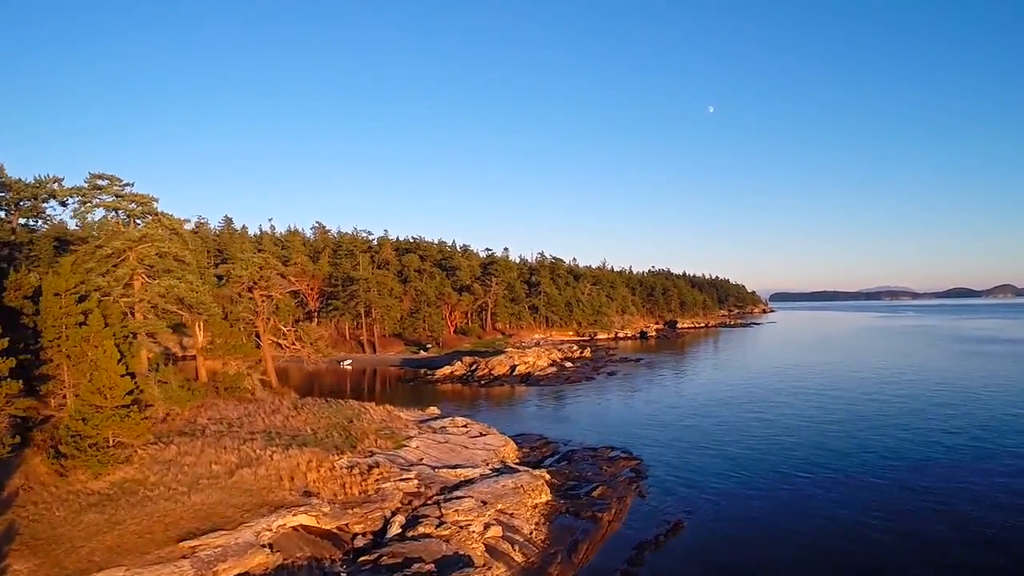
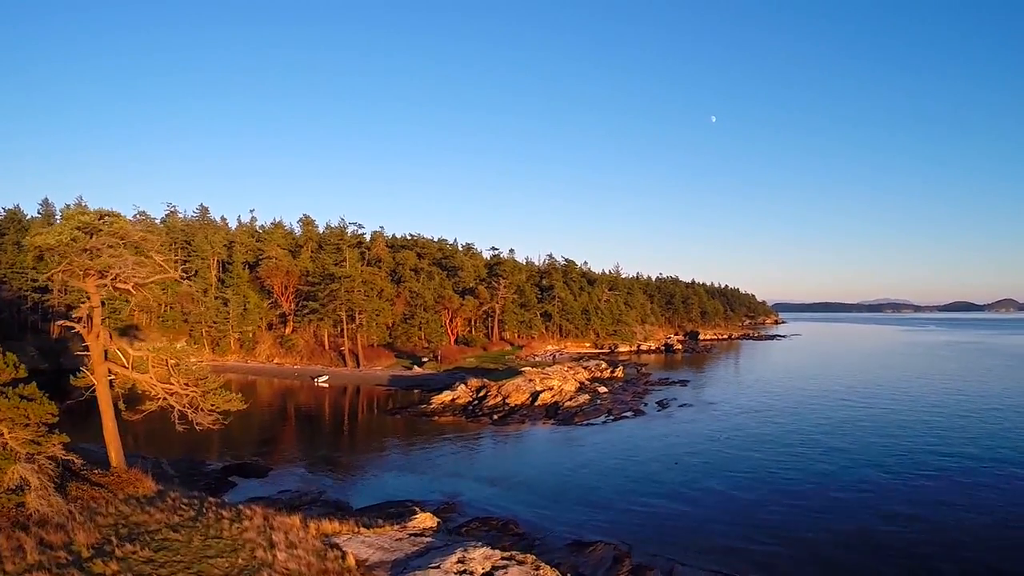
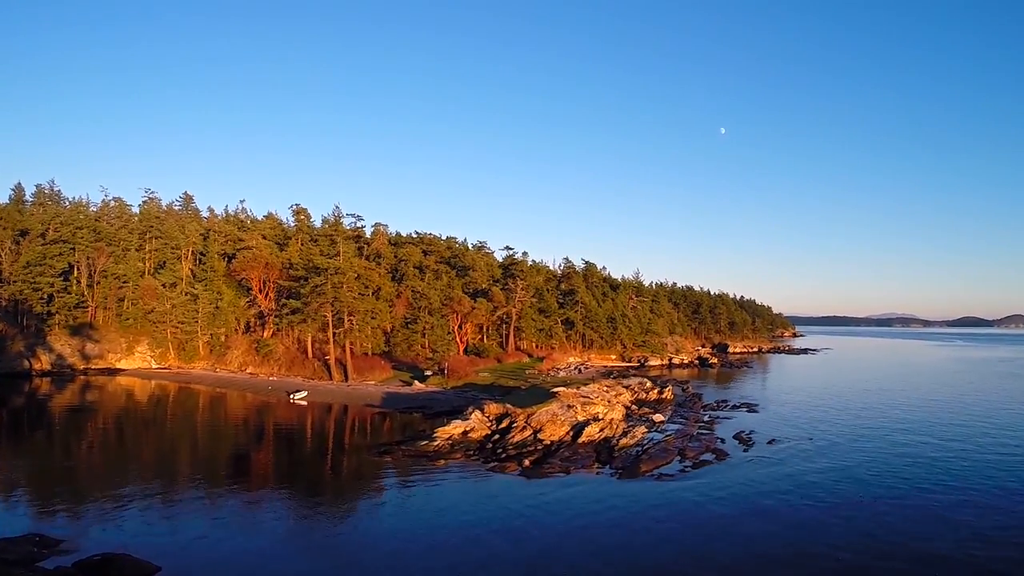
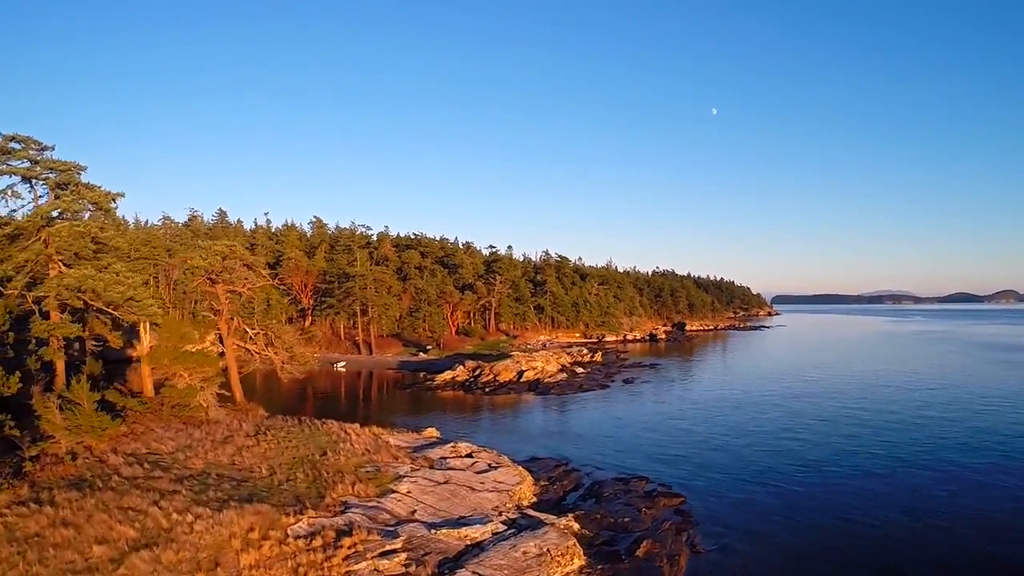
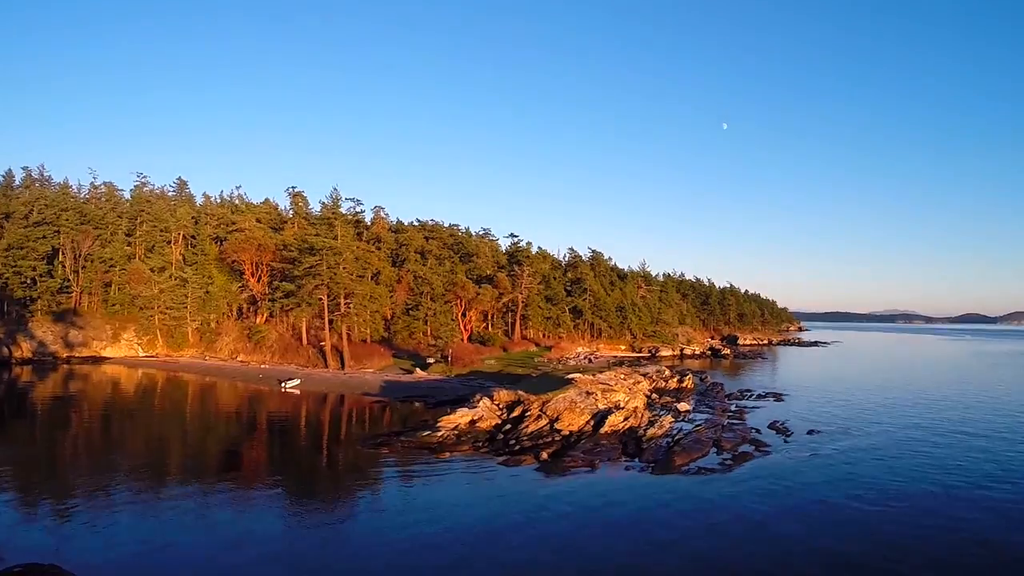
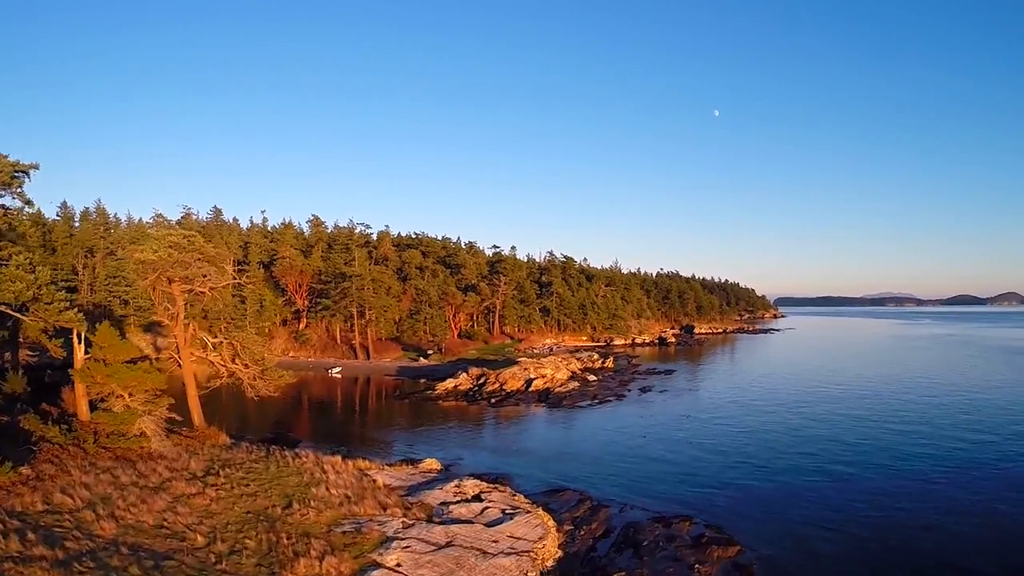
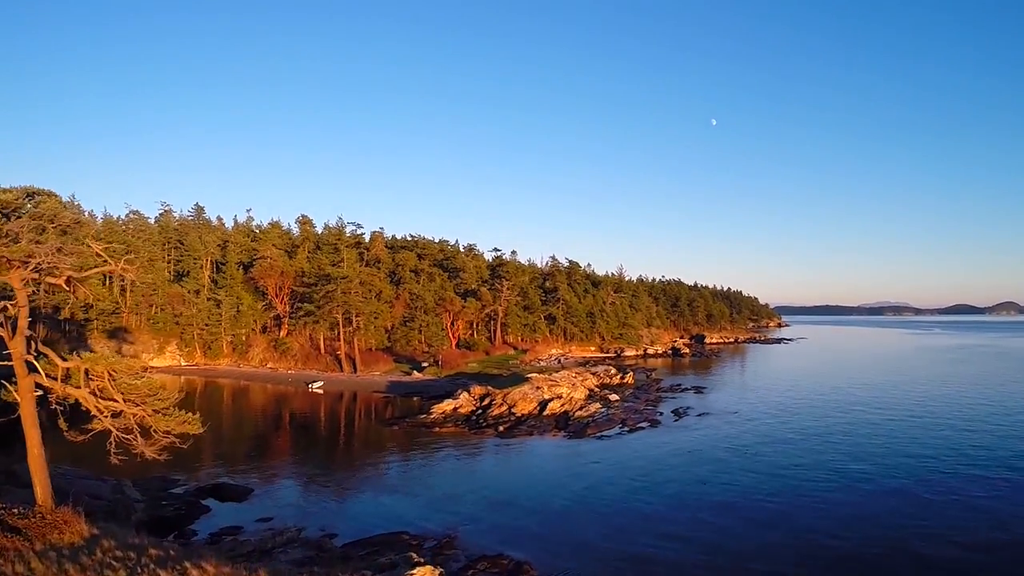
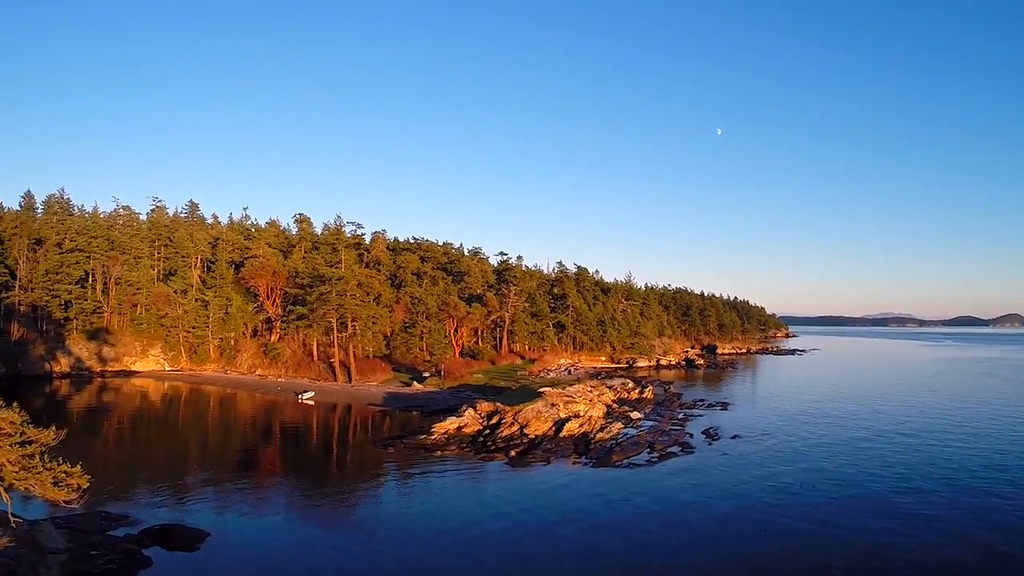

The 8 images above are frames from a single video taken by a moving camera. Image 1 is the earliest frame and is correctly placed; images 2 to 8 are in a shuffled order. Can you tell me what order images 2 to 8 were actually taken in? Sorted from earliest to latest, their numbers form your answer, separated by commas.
4, 6, 2, 7, 8, 3, 5
